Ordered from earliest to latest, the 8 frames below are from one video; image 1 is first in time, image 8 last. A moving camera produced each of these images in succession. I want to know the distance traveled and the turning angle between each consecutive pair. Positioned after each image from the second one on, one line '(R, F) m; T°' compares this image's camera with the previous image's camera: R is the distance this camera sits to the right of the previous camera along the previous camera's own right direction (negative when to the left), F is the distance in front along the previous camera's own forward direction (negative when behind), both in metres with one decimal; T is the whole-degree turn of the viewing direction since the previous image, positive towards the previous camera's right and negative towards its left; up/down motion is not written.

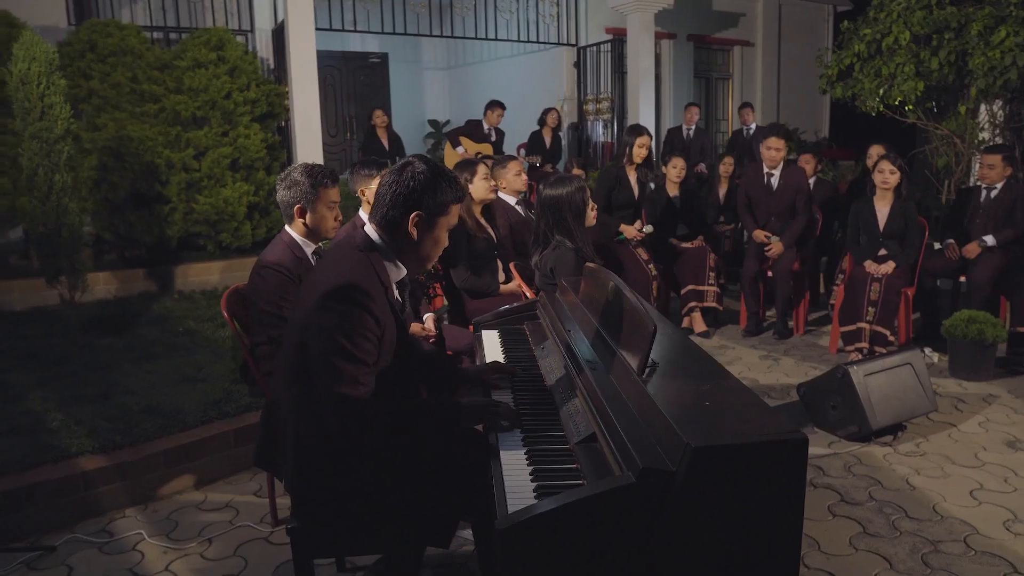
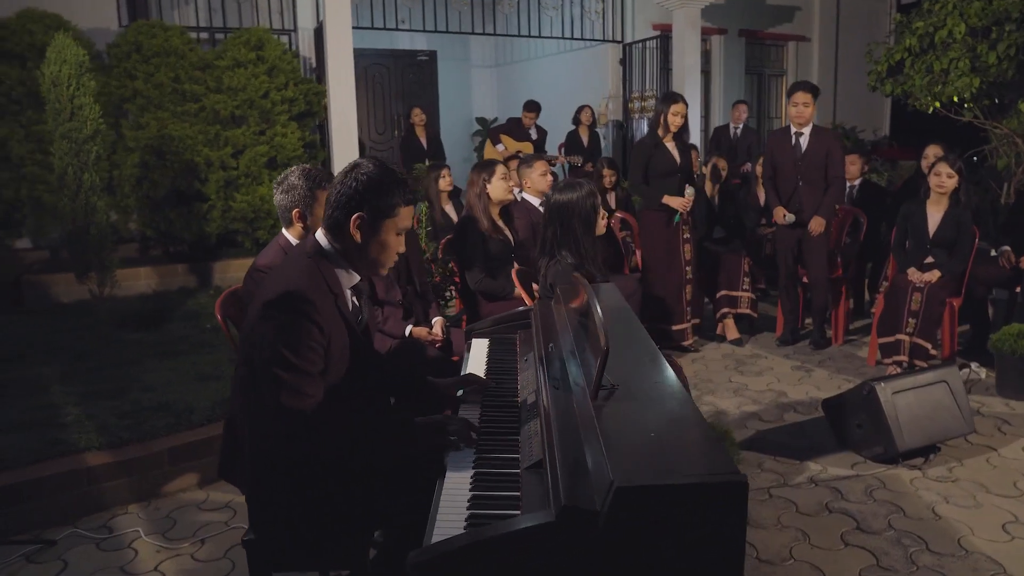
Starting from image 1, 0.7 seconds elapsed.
(+0.2, +0.1) m; -5°
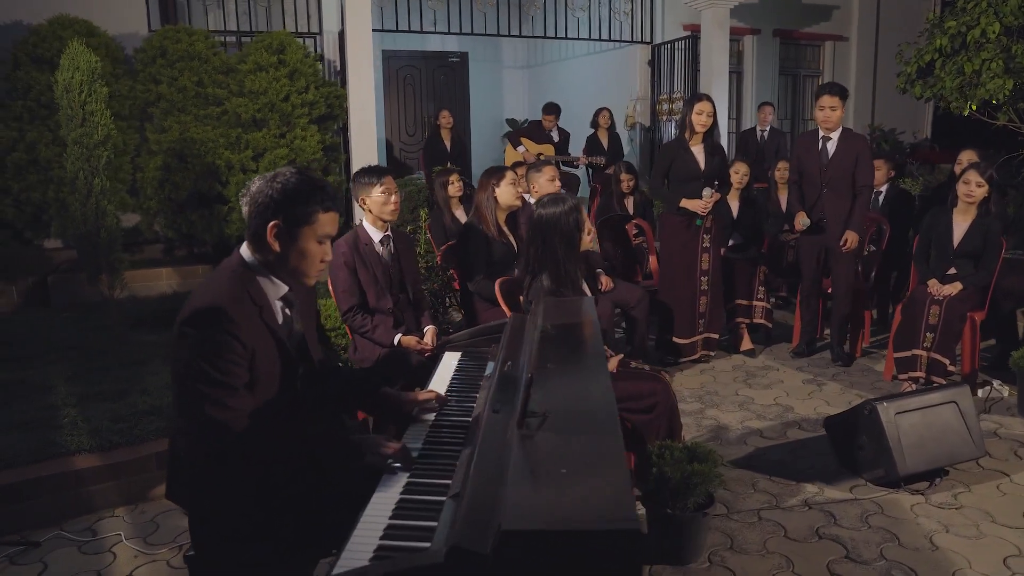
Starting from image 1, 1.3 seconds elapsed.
(+0.3, +0.1) m; -3°
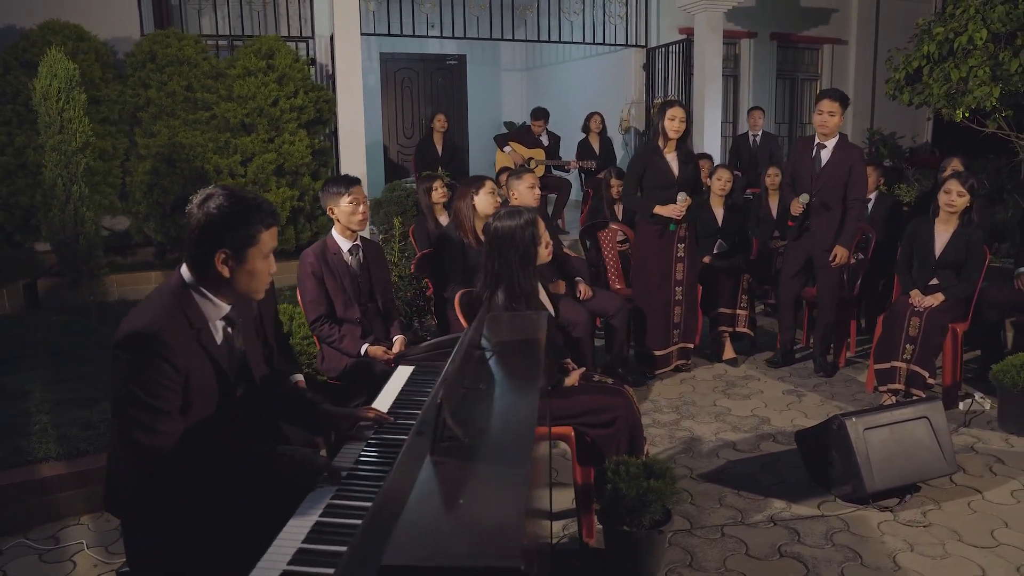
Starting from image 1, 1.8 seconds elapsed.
(+0.2, 0.0) m; -1°
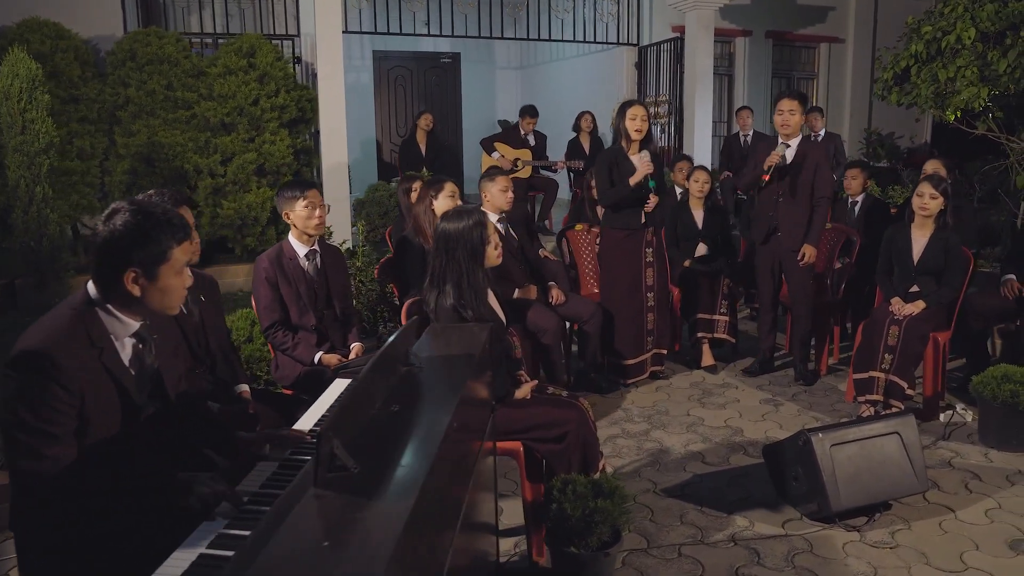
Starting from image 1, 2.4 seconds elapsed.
(+0.2, +0.1) m; -1°
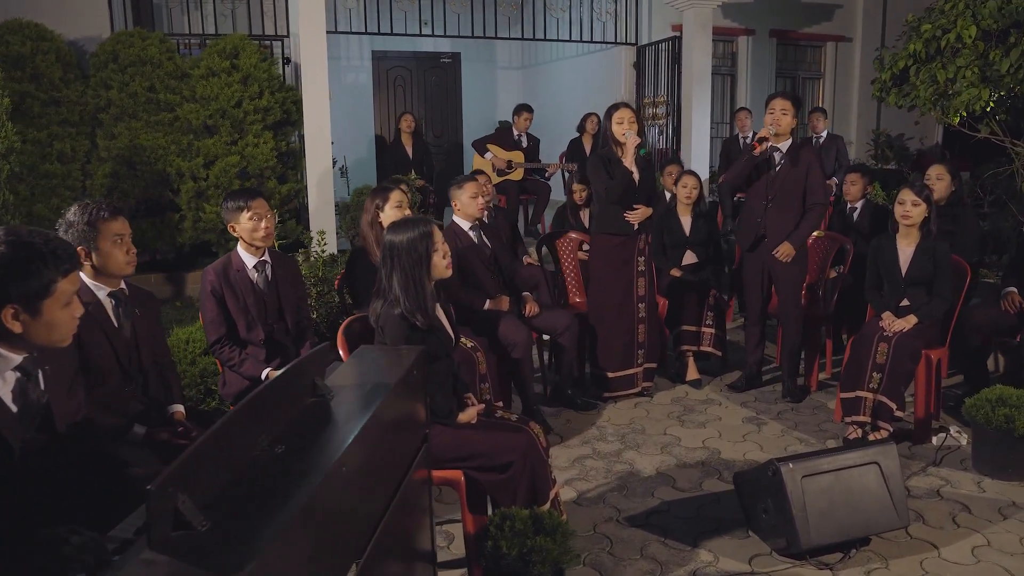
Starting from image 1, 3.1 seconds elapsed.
(+0.3, +0.2) m; -1°
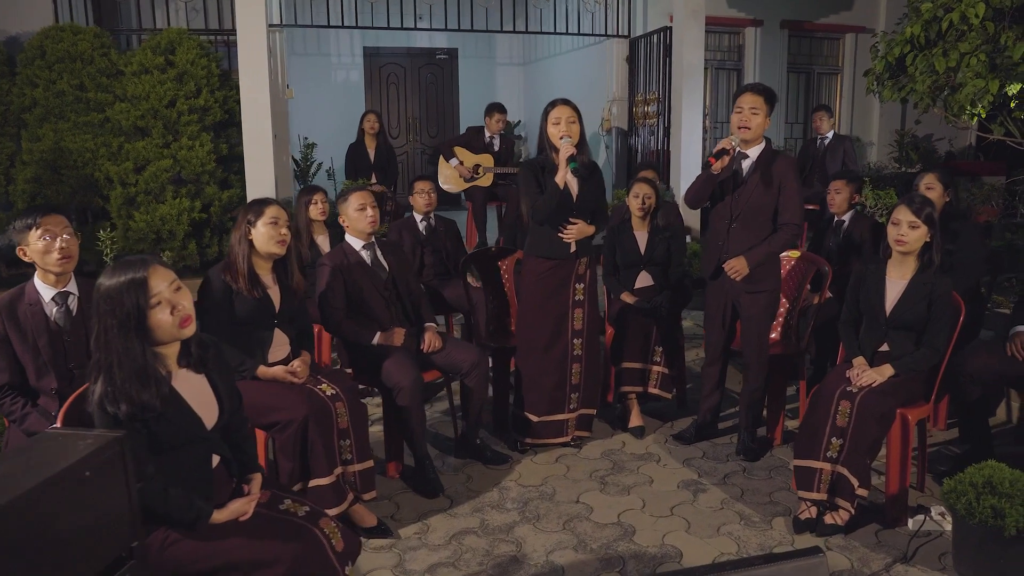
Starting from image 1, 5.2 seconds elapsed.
(+0.7, +0.7) m; -3°
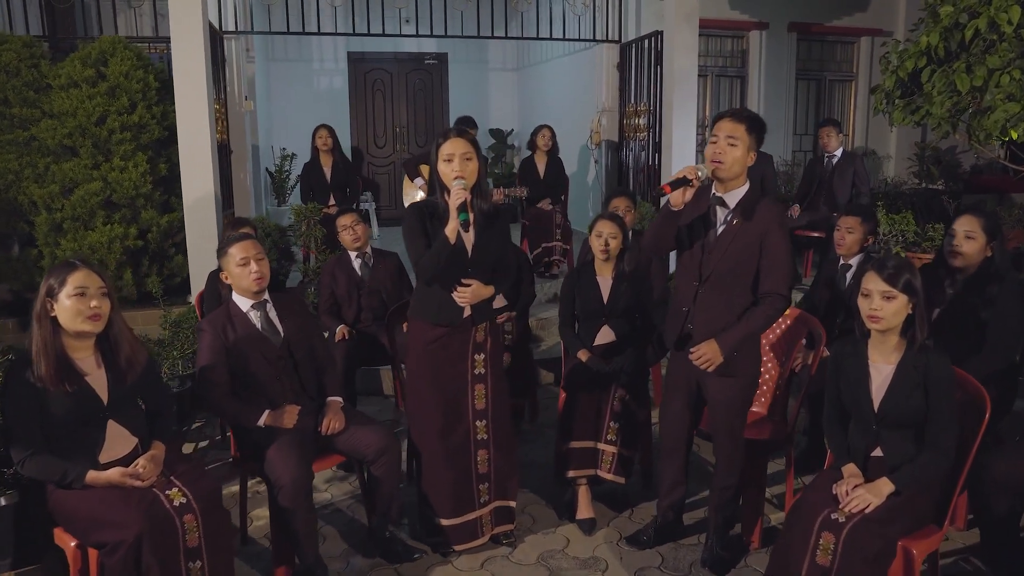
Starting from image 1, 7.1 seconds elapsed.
(+0.4, +0.7) m; -2°
